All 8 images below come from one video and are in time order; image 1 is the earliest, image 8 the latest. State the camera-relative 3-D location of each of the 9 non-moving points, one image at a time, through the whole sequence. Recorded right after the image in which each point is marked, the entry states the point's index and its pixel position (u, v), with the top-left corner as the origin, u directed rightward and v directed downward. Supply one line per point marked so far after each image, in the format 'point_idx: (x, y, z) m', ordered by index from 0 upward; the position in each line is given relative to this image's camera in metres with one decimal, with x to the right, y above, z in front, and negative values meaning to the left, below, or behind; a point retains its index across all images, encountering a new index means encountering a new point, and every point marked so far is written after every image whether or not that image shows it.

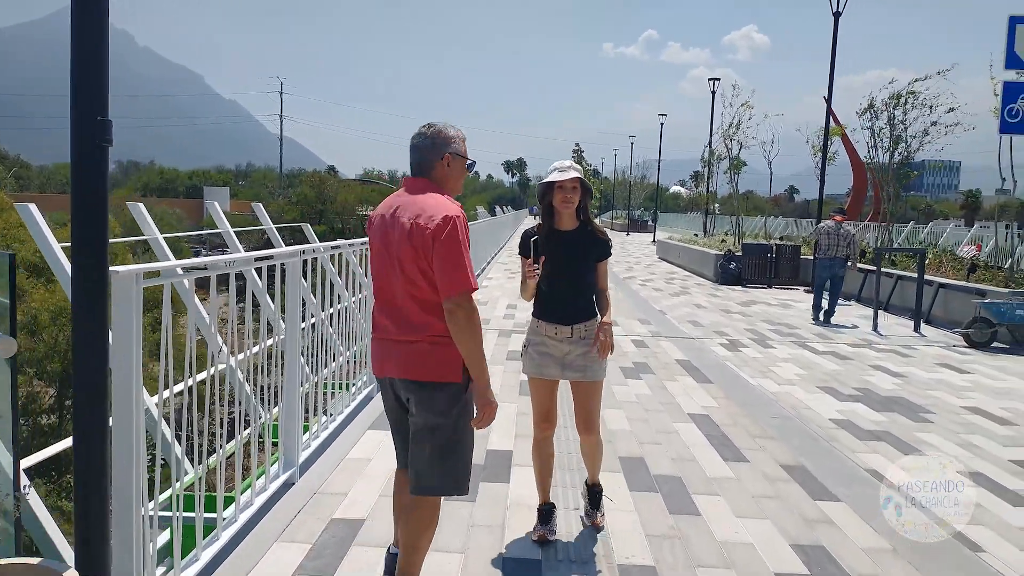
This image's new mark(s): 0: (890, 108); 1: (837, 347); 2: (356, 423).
0: (+7.3, +3.5, +16.1) m
1: (+3.7, -0.7, +9.4) m
2: (-1.0, -0.9, +5.3) m
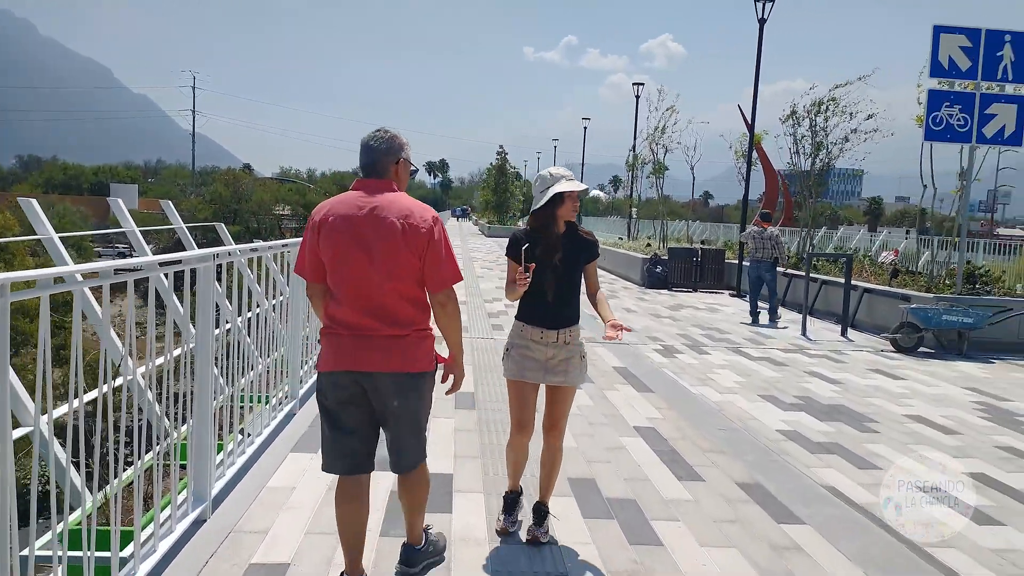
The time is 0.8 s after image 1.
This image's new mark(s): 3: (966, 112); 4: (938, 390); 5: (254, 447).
0: (+5.9, +3.4, +16.4) m
1: (+2.9, -0.7, +9.3) m
2: (-1.4, -0.9, +4.8) m
3: (+5.8, +2.3, +10.6) m
4: (+3.8, -0.9, +7.4) m
5: (-1.4, -0.9, +4.6) m
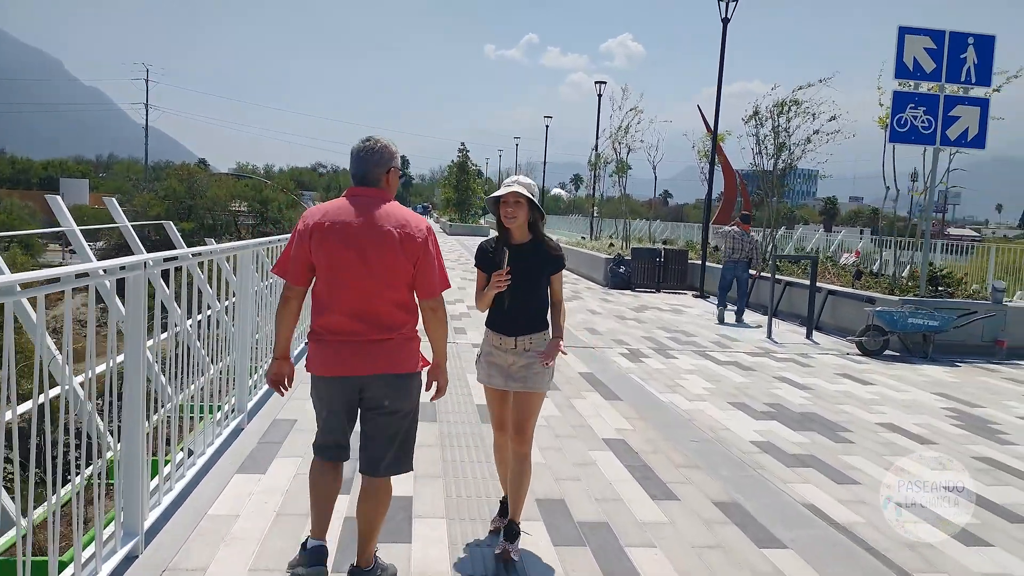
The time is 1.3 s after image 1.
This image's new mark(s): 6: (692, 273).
0: (+5.2, +3.4, +16.4) m
1: (+2.5, -0.7, +9.2) m
2: (-1.6, -1.0, +4.5) m
3: (+5.3, +2.2, +10.6) m
4: (+3.5, -0.9, +7.3) m
5: (-1.6, -0.9, +4.3) m
6: (+3.6, +0.3, +16.5) m
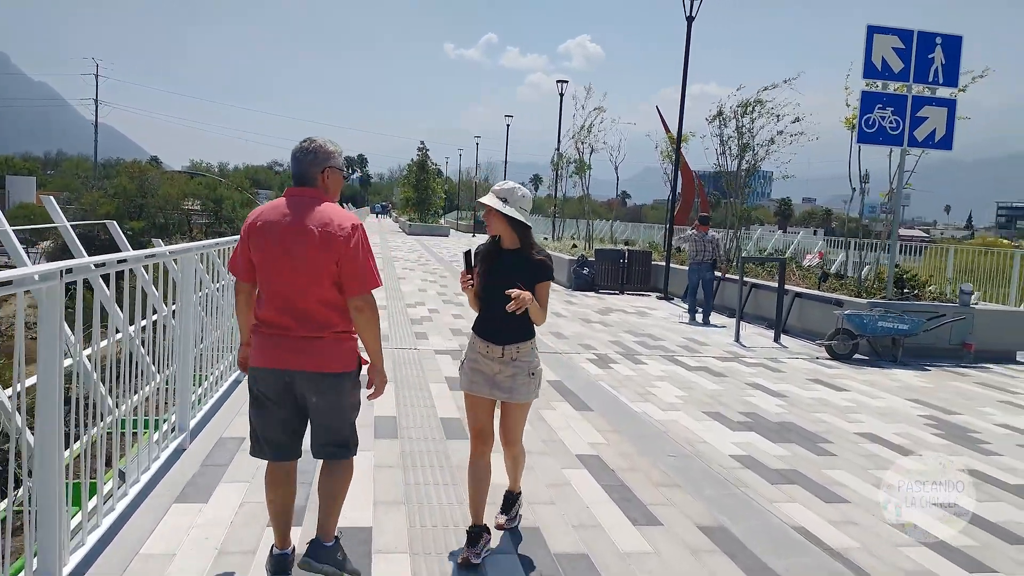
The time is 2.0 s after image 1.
0: (+4.4, +3.4, +16.2) m
1: (+2.1, -0.8, +8.9) m
2: (-1.7, -1.0, +4.1) m
3: (+4.9, +2.2, +10.5) m
4: (+3.2, -1.0, +7.1) m
5: (-1.8, -1.0, +3.9) m
6: (+2.8, +0.3, +16.3) m
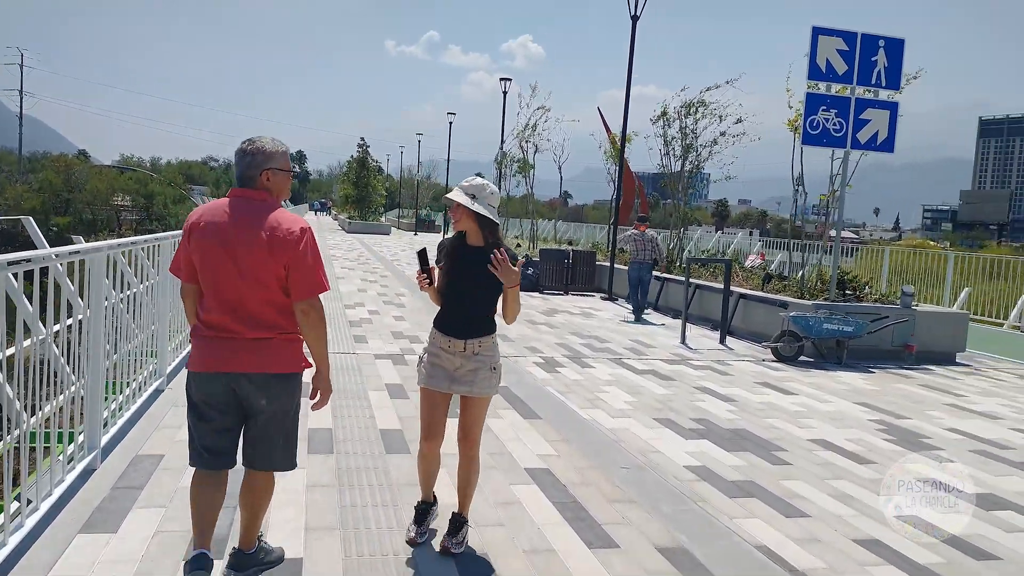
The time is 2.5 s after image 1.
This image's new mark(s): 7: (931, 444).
0: (+3.3, +3.3, +16.2) m
1: (+1.5, -0.8, +8.8) m
2: (-2.0, -1.0, +3.6) m
3: (+4.2, +2.2, +10.5) m
4: (+2.7, -1.0, +7.0) m
5: (-2.0, -1.0, +3.4) m
6: (+1.7, +0.3, +16.2) m
7: (+3.0, -1.1, +6.0) m
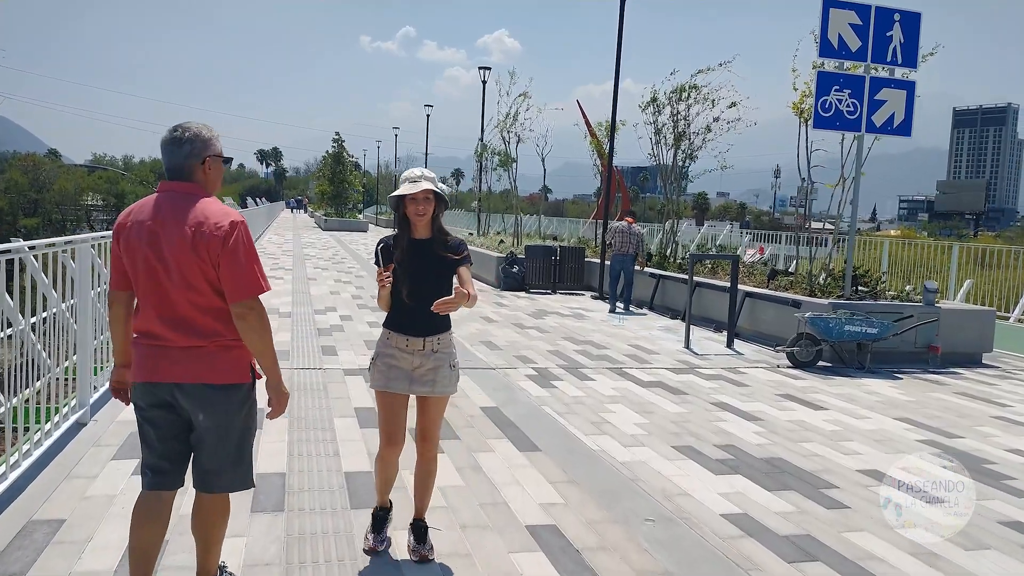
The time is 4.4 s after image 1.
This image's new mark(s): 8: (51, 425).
0: (+3.0, +3.4, +15.3) m
1: (+1.4, -0.8, +7.8) m
2: (-2.0, -1.1, +2.6) m
3: (+4.0, +2.2, +9.6) m
4: (+2.7, -1.0, +6.1) m
5: (-2.0, -1.1, +2.4) m
6: (+1.4, +0.3, +15.3) m
7: (+3.0, -1.1, +5.1) m
8: (-2.6, -0.8, +4.7) m
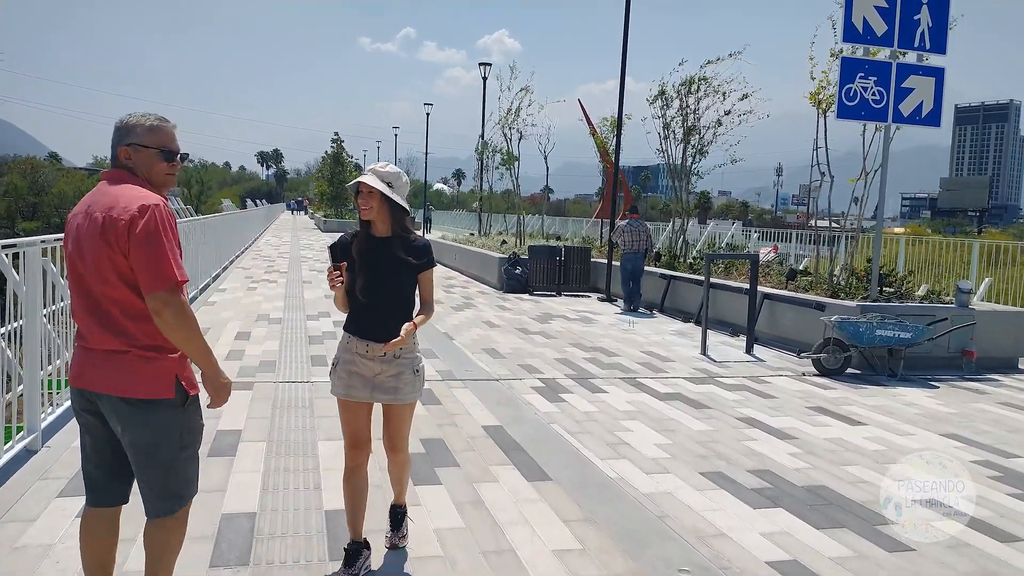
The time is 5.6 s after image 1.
0: (+3.0, +3.4, +14.7) m
1: (+1.4, -0.8, +7.2) m
2: (-1.9, -1.1, +2.0) m
3: (+4.0, +2.2, +9.0) m
4: (+2.7, -1.0, +5.5) m
5: (-1.9, -1.1, +1.8) m
6: (+1.5, +0.3, +14.6) m
7: (+3.0, -1.1, +4.5) m
8: (-2.6, -0.8, +4.1) m
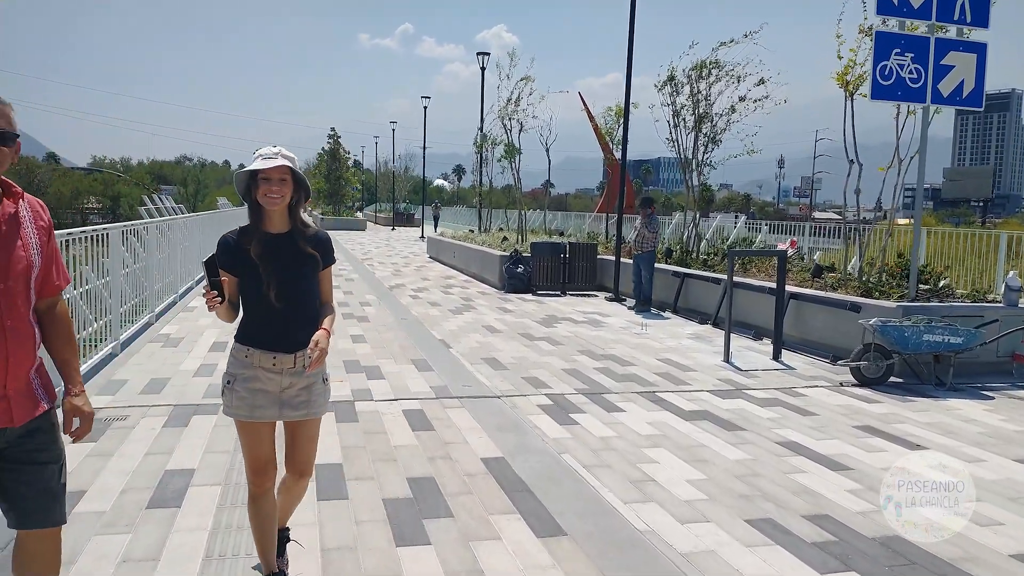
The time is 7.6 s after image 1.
0: (+3.0, +3.4, +13.8) m
1: (+1.5, -0.9, +6.4) m
2: (-1.9, -1.2, +1.2) m
3: (+4.0, +2.2, +8.2) m
4: (+2.7, -1.0, +4.7) m
5: (-1.9, -1.2, +1.0) m
6: (+1.5, +0.3, +13.8) m
7: (+3.1, -1.2, +3.7) m
8: (-2.6, -0.9, +3.3) m
